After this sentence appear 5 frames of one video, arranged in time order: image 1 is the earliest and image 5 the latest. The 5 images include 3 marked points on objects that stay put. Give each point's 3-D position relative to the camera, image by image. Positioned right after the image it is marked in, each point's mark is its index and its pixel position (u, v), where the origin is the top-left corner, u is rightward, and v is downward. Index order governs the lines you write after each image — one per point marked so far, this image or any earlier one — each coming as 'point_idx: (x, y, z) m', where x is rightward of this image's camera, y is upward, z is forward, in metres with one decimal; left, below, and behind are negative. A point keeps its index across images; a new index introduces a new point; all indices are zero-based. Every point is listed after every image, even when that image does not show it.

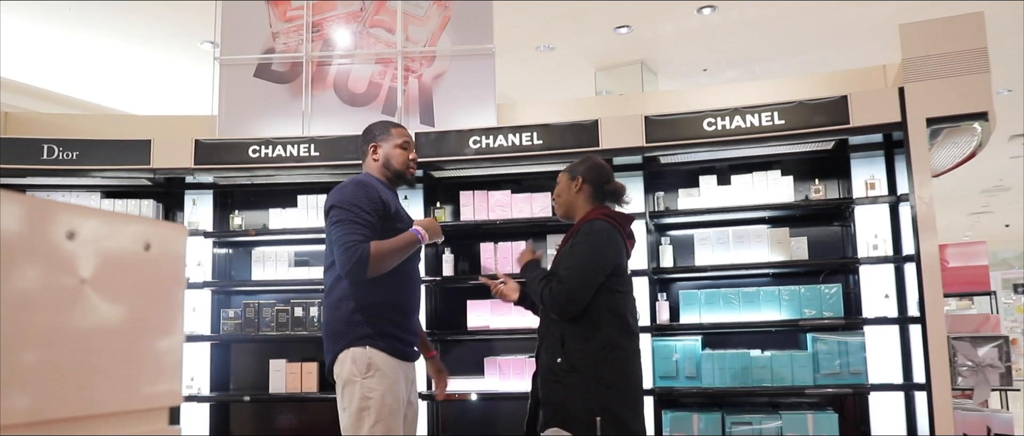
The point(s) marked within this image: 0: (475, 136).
0: (-0.2, +0.5, +4.5) m
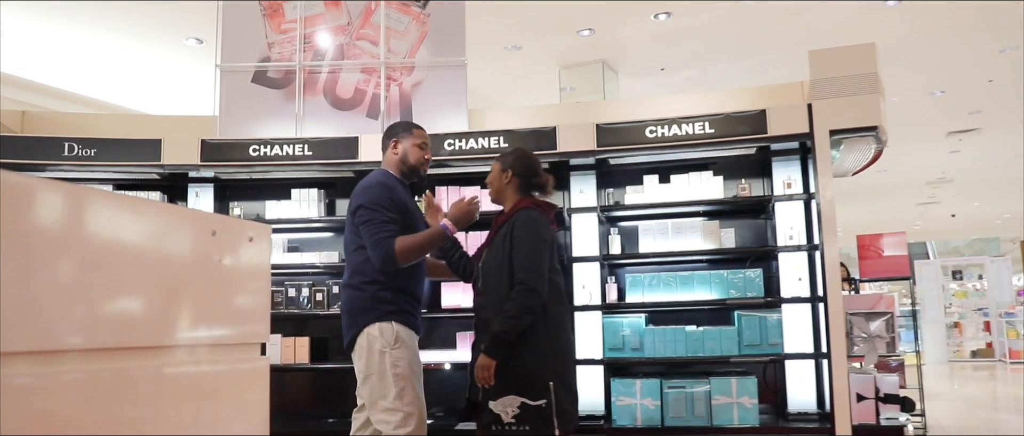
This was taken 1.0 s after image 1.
0: (-0.4, +0.5, +5.2) m
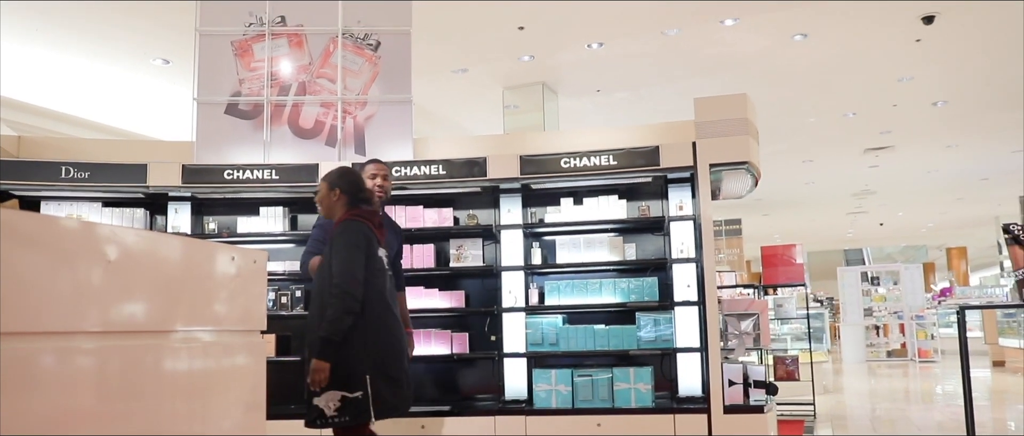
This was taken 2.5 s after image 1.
0: (-0.9, +0.4, +6.1) m
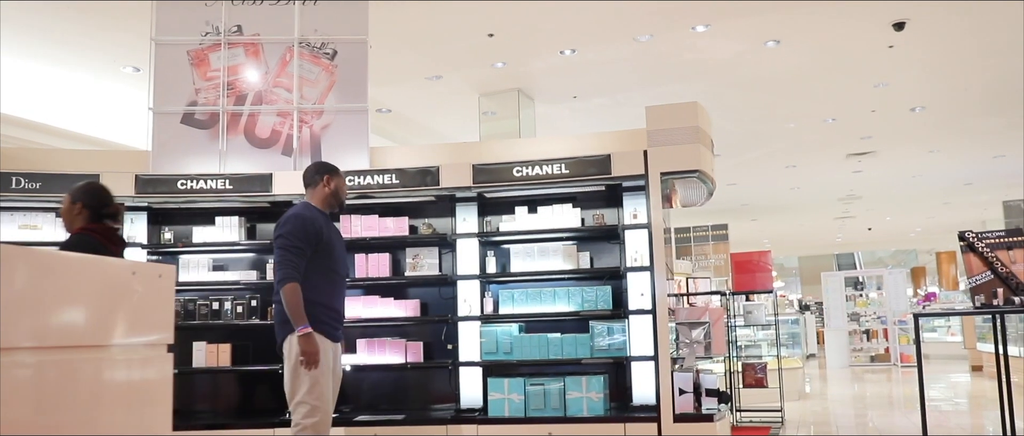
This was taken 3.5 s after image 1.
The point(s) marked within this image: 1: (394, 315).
0: (-1.3, +0.3, +6.1) m
1: (-1.0, -0.8, +6.3) m
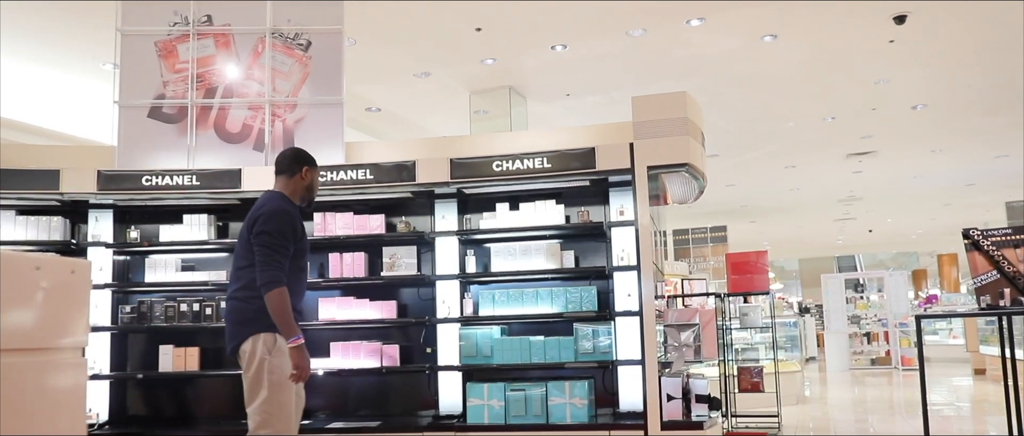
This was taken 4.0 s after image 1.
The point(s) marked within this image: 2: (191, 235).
0: (-1.5, +0.4, +5.8) m
1: (-1.1, -0.8, +6.0) m
2: (-2.6, -0.1, +6.2) m
